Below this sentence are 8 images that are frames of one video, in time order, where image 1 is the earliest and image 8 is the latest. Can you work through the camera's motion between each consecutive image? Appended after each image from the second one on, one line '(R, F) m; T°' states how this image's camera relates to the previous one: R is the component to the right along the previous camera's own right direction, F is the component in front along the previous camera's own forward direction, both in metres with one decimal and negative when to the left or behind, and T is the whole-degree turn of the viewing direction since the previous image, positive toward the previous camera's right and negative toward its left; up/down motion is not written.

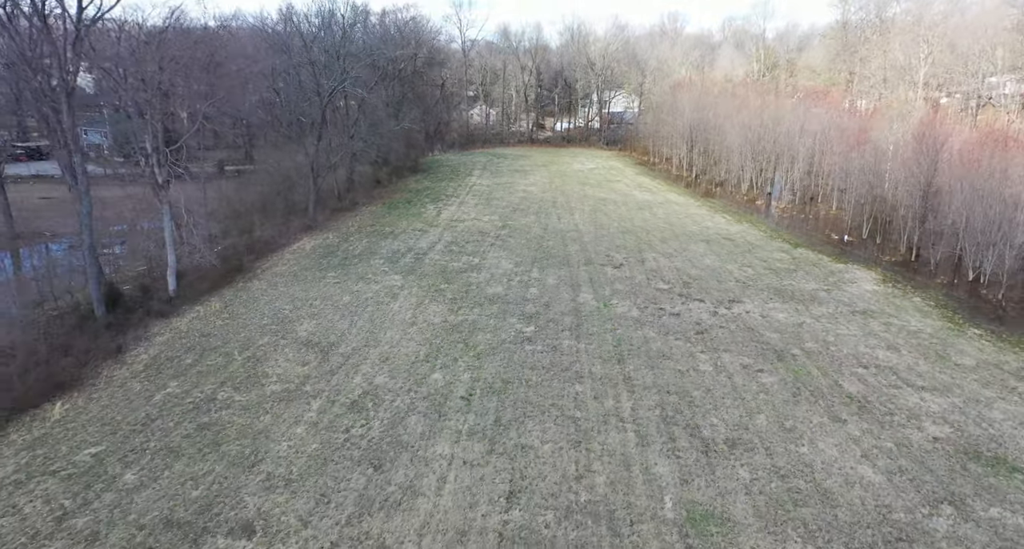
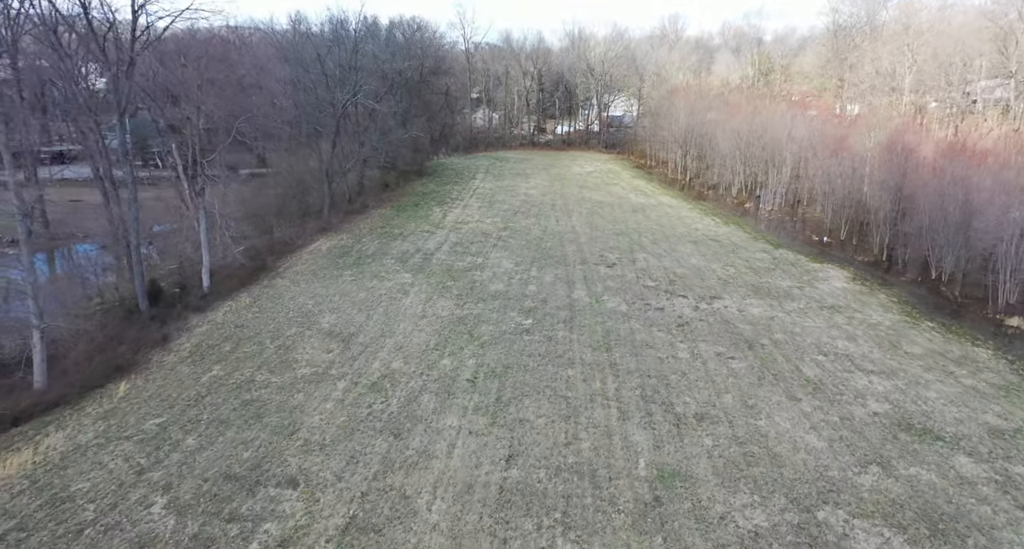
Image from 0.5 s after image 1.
(+0.1, -1.5) m; 0°
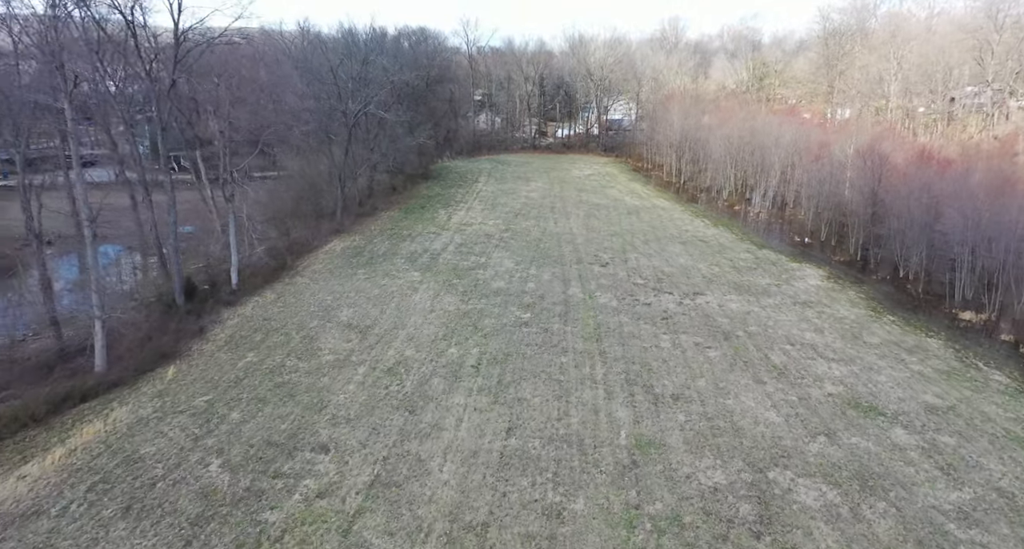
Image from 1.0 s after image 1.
(+0.1, -1.5) m; 0°
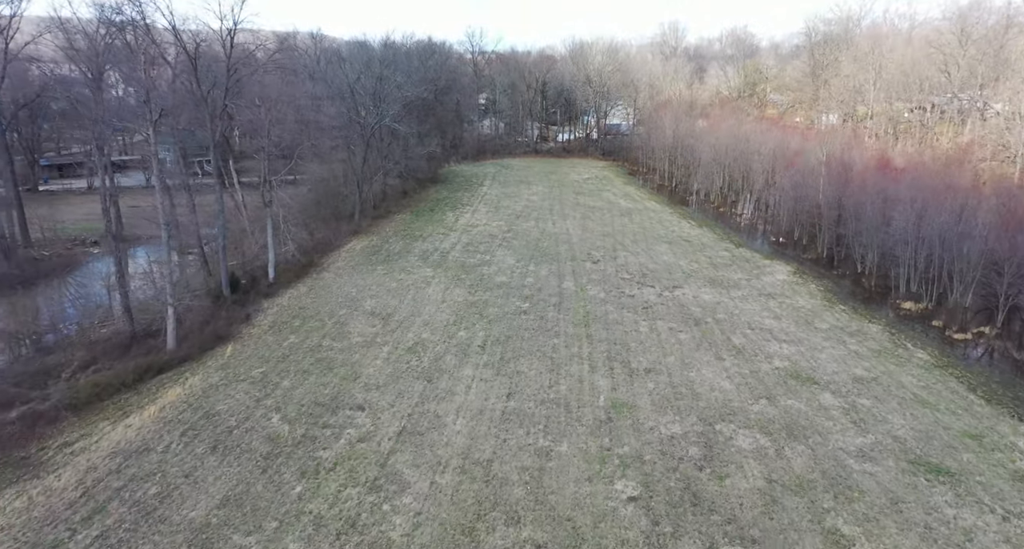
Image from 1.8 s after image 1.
(+0.1, -2.5) m; 0°
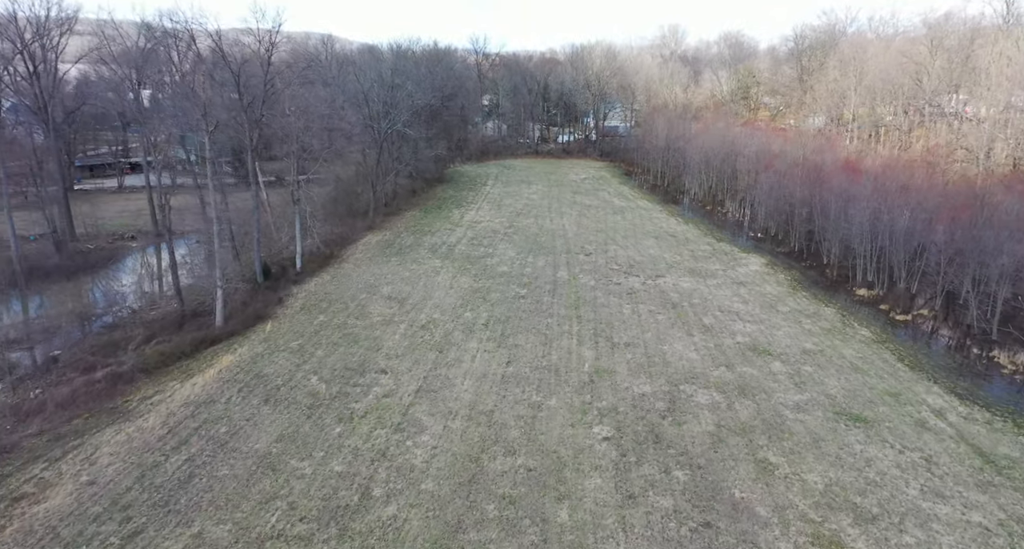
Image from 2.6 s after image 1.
(+0.1, -2.4) m; 0°
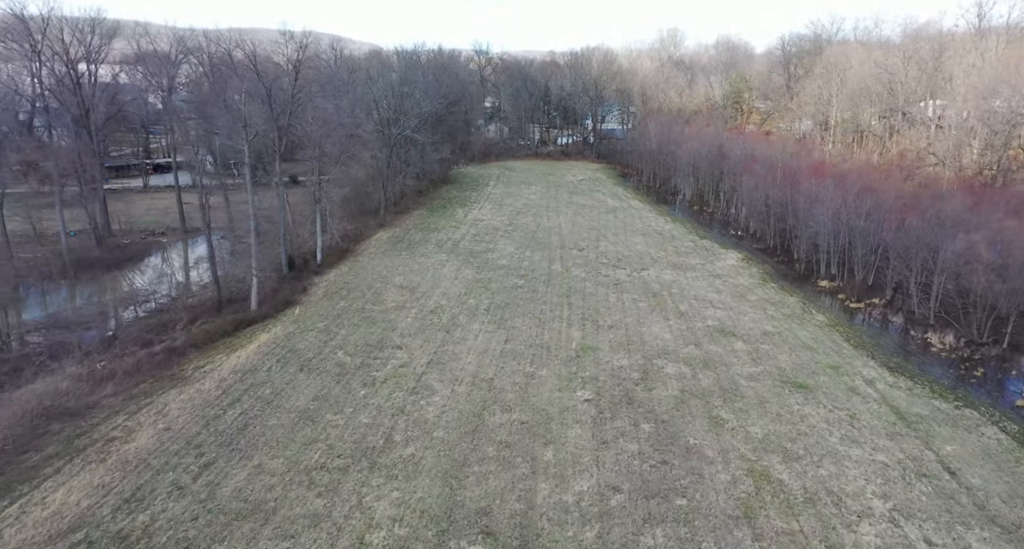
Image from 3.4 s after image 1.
(+0.1, -2.4) m; 0°
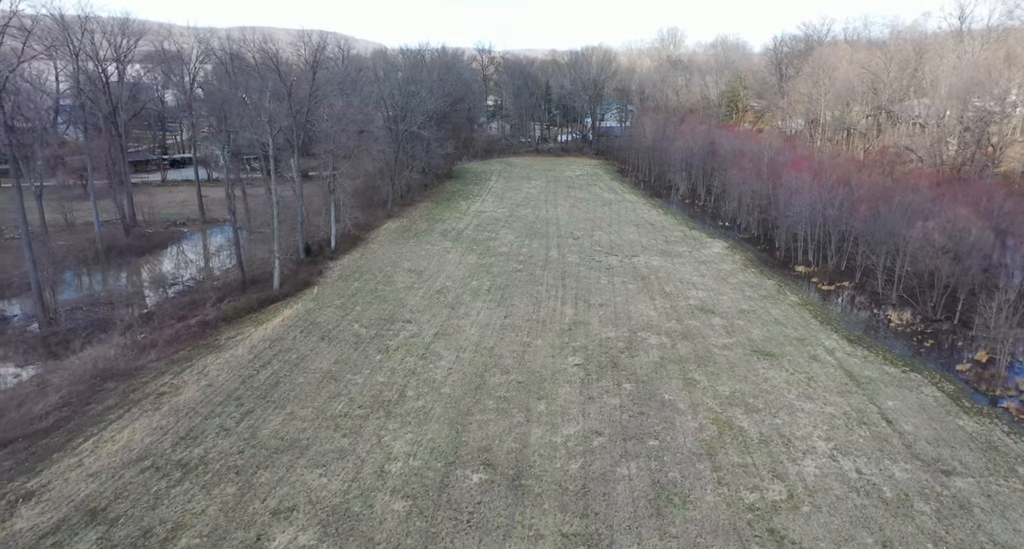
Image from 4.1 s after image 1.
(+0.1, -1.9) m; 0°
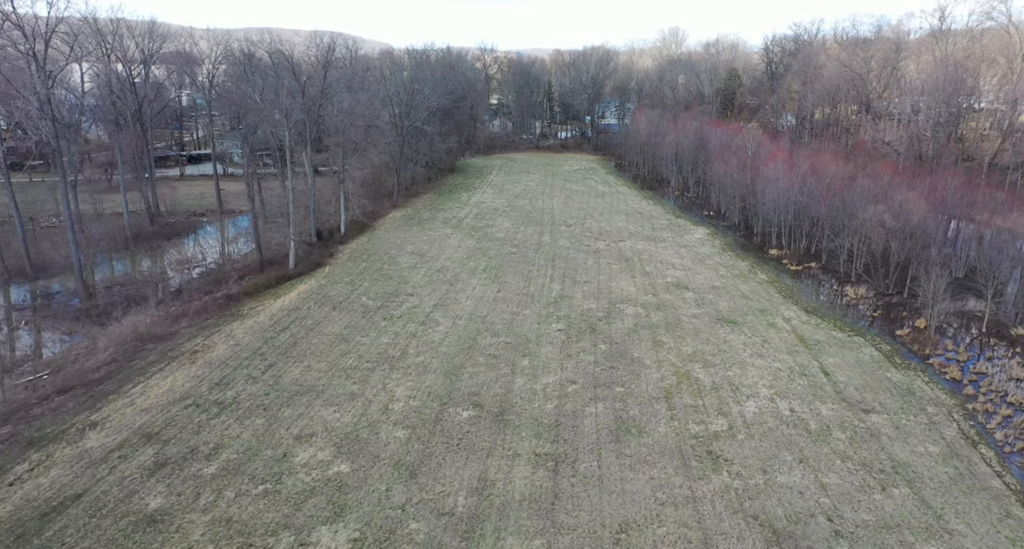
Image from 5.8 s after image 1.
(+0.5, -2.1) m; -1°
